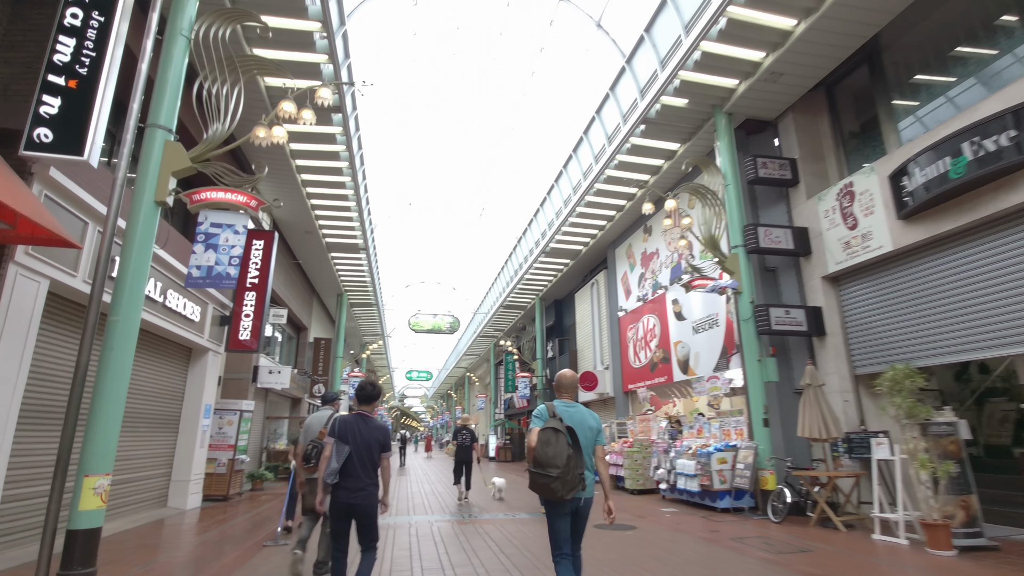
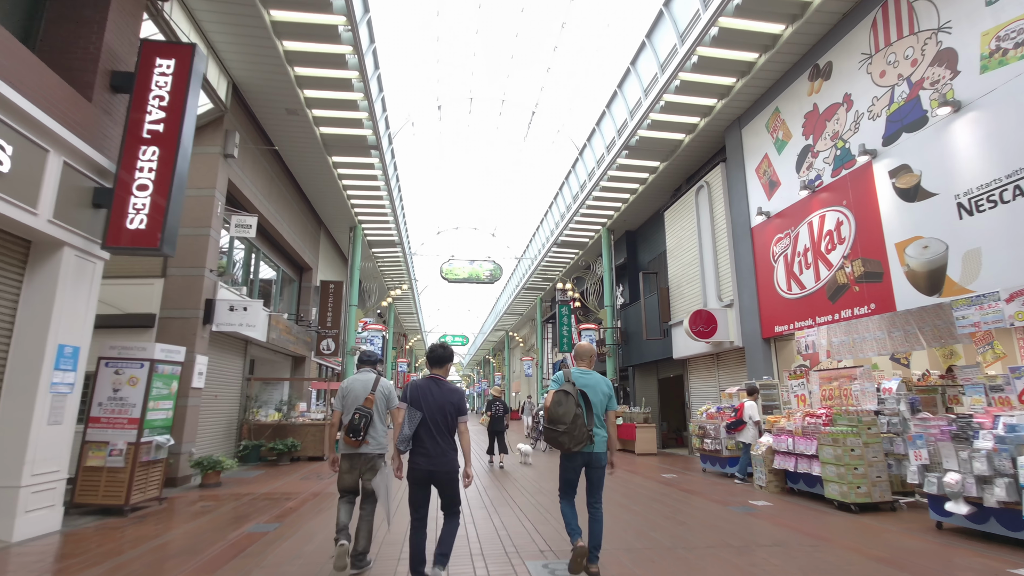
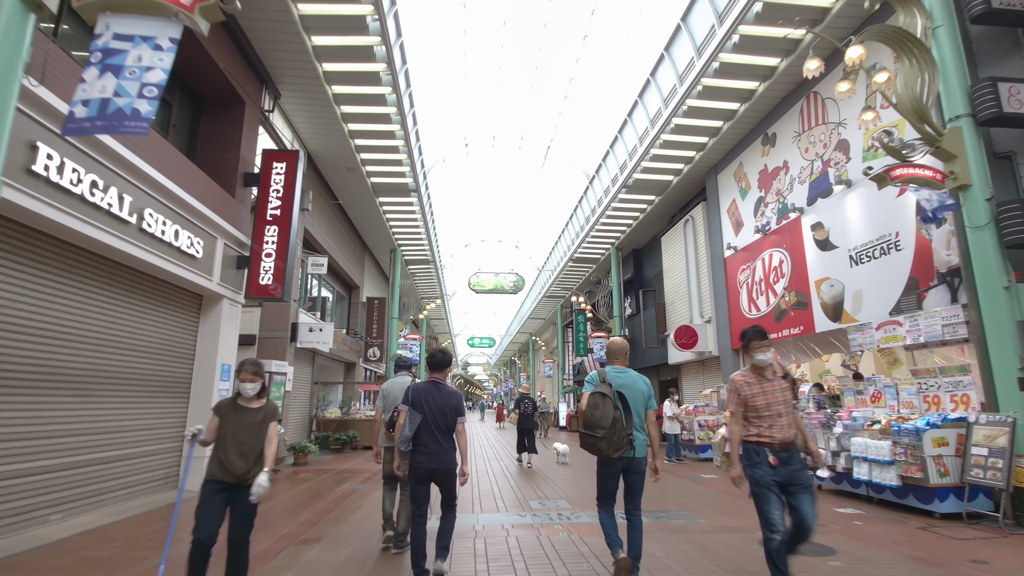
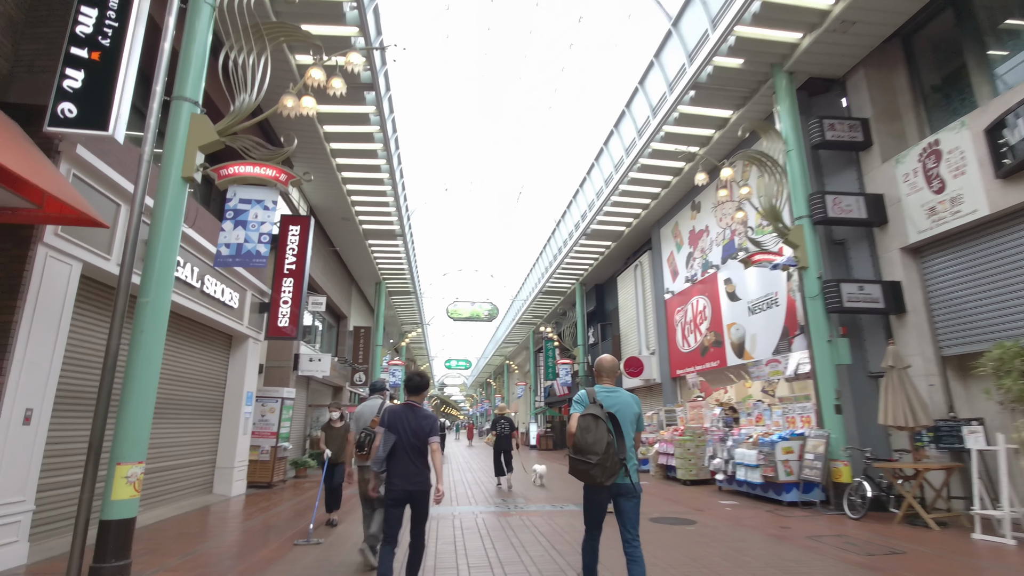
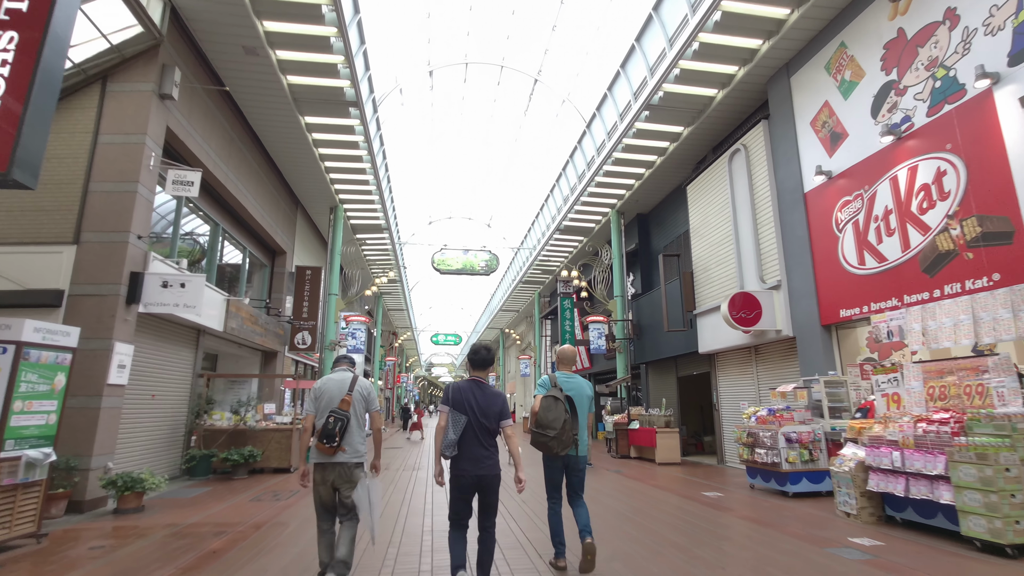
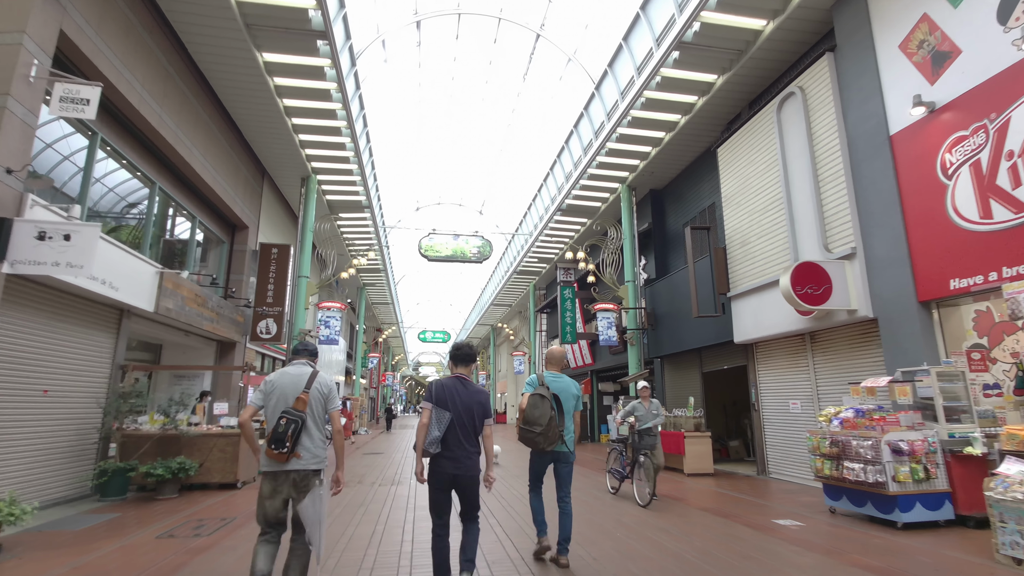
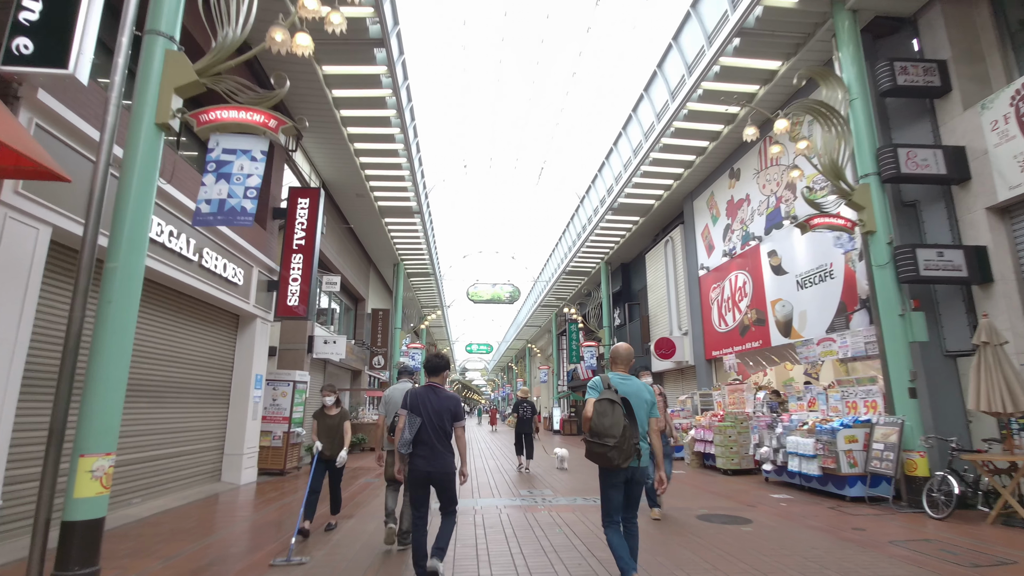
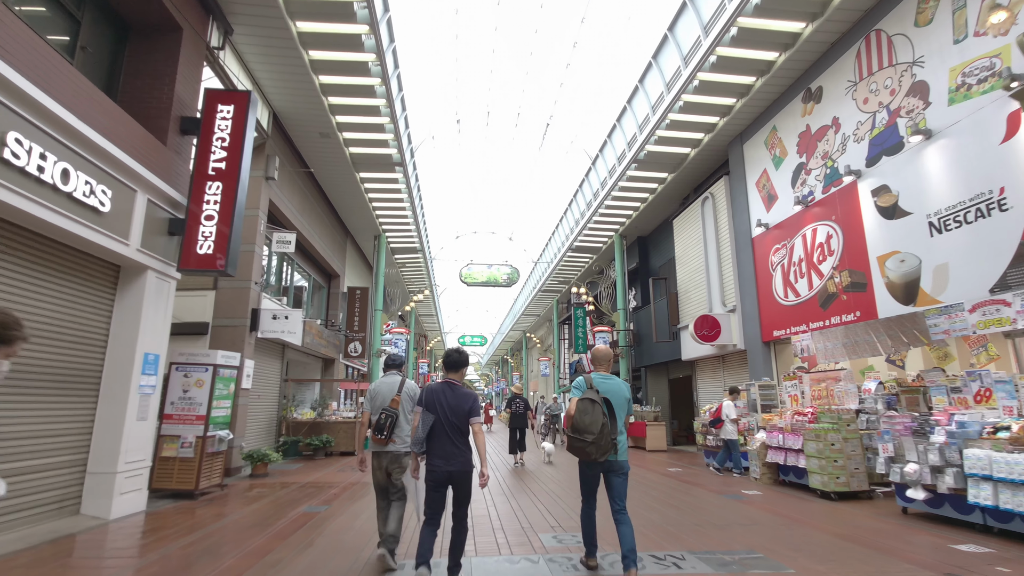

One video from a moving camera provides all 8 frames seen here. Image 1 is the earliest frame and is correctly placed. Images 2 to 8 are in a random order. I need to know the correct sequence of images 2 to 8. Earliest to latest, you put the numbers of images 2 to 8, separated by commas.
4, 7, 3, 8, 2, 5, 6
